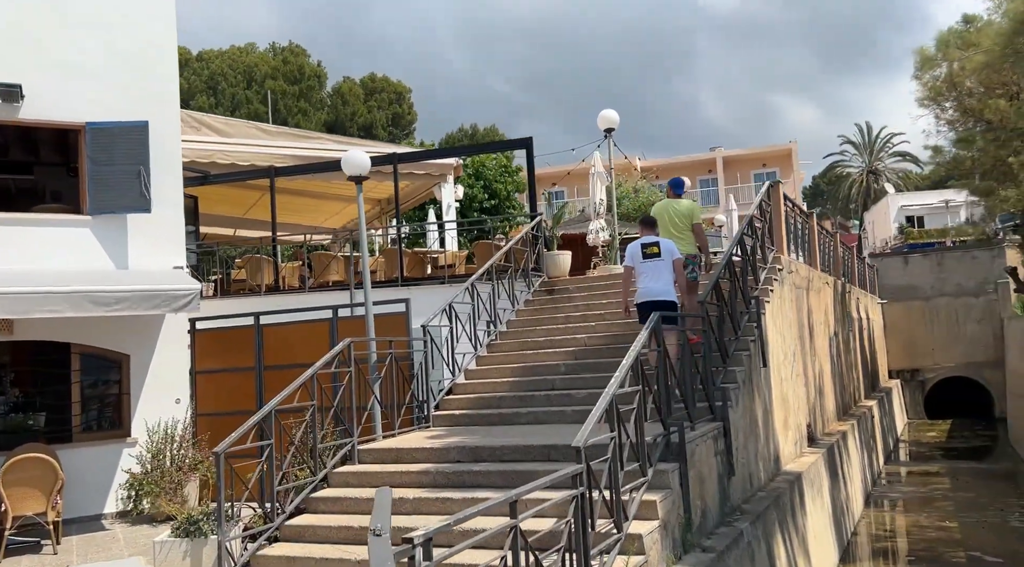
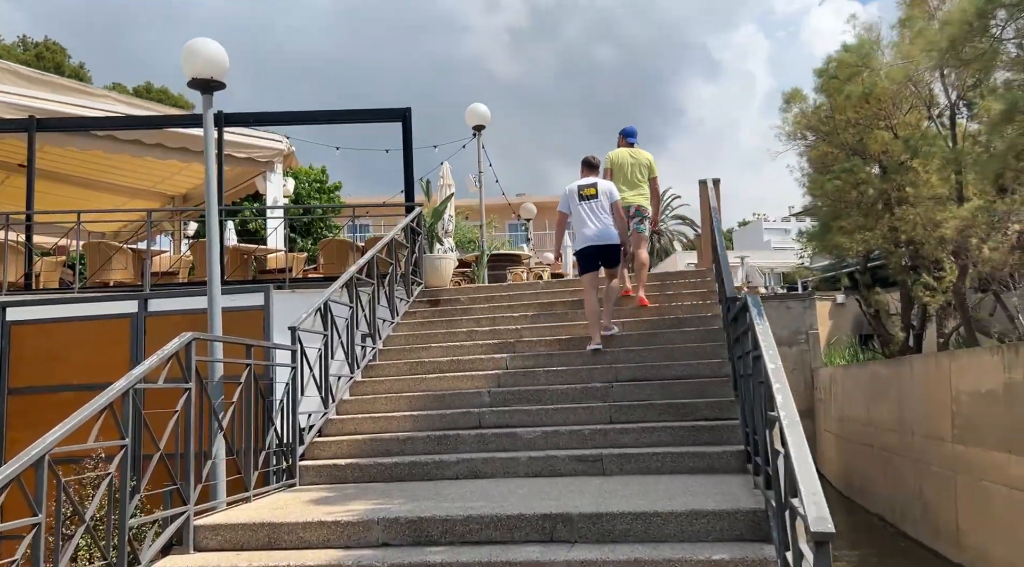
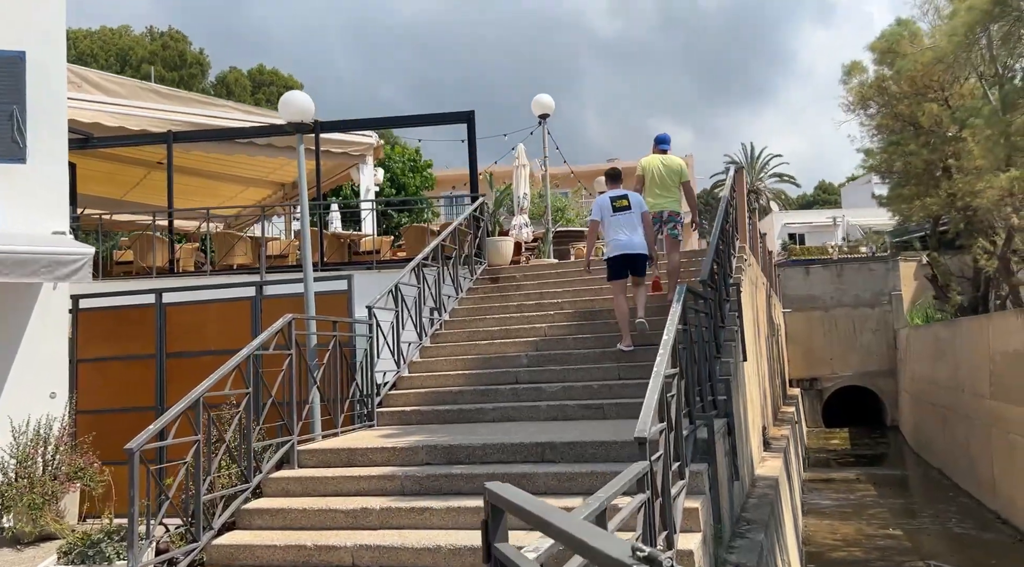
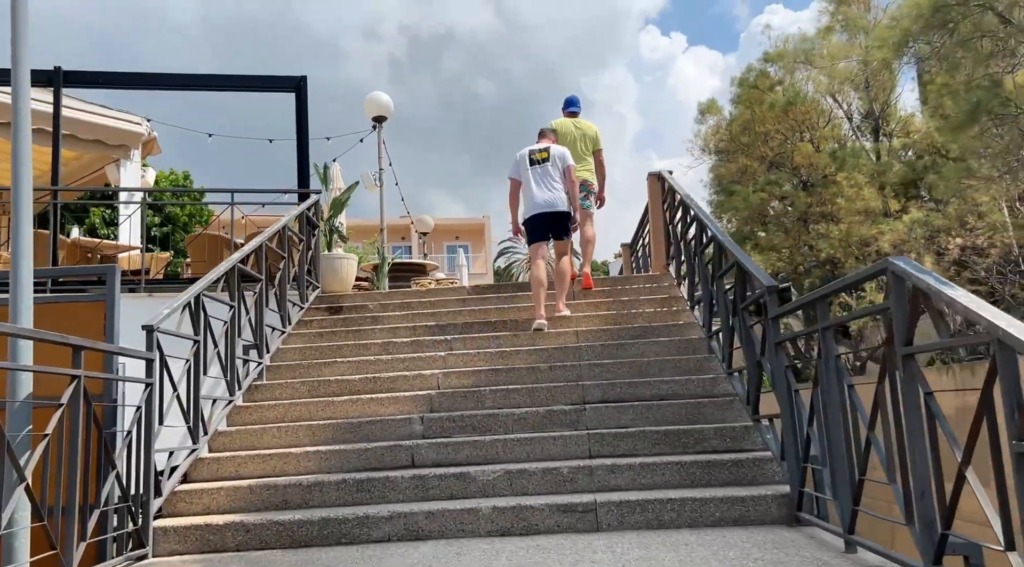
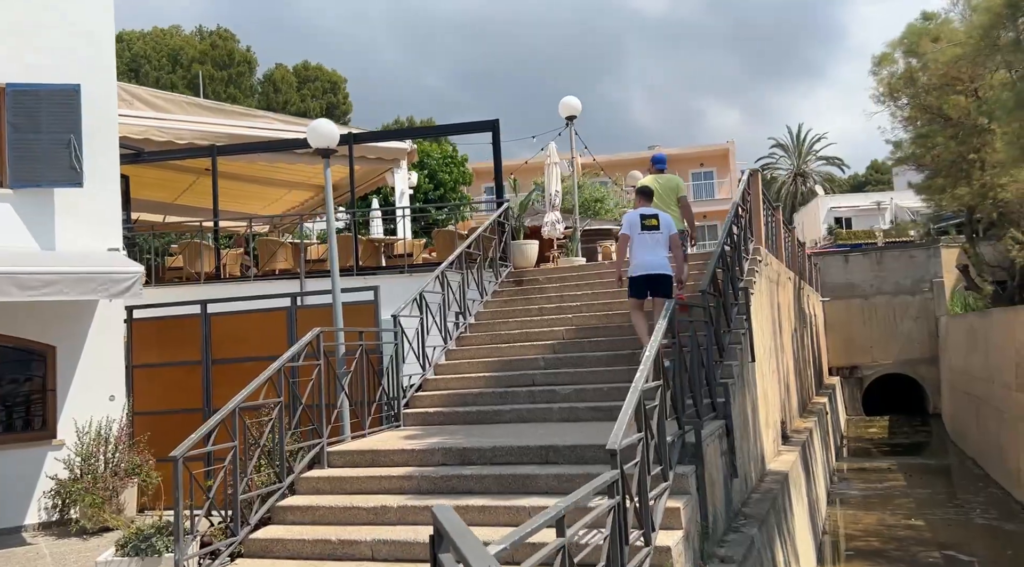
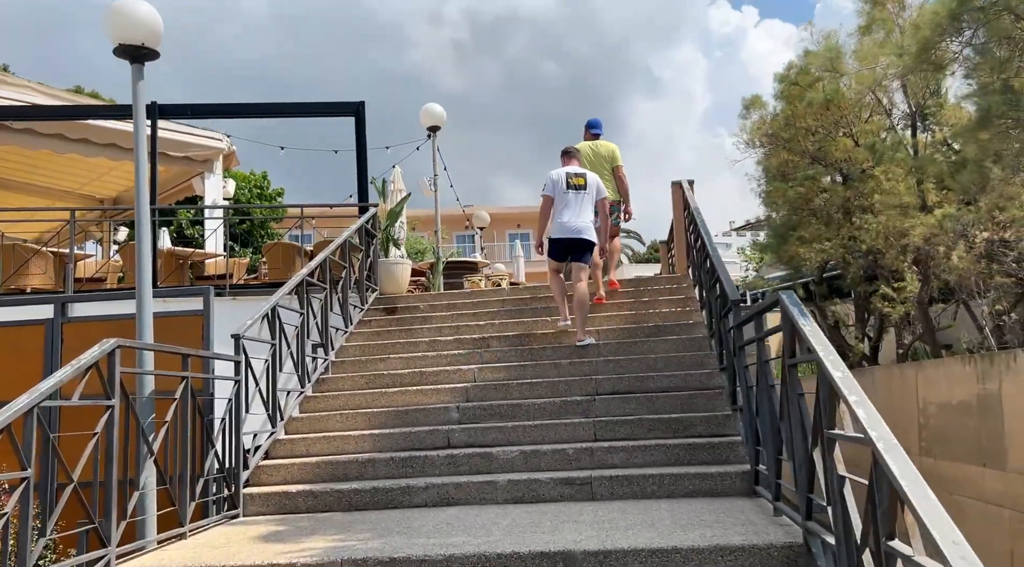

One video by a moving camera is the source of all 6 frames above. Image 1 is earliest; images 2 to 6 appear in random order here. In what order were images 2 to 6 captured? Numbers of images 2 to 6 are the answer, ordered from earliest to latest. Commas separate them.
5, 3, 2, 6, 4
